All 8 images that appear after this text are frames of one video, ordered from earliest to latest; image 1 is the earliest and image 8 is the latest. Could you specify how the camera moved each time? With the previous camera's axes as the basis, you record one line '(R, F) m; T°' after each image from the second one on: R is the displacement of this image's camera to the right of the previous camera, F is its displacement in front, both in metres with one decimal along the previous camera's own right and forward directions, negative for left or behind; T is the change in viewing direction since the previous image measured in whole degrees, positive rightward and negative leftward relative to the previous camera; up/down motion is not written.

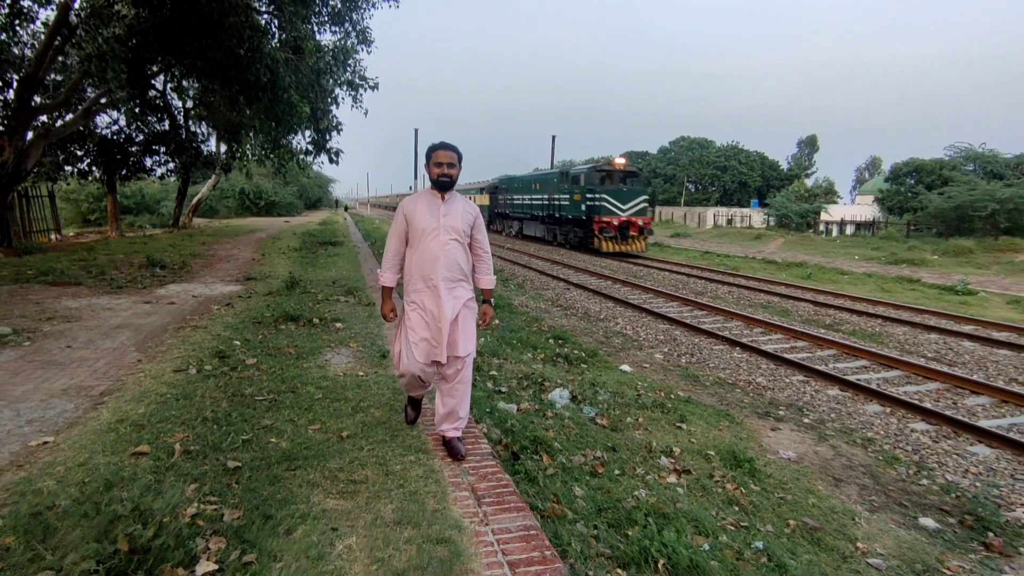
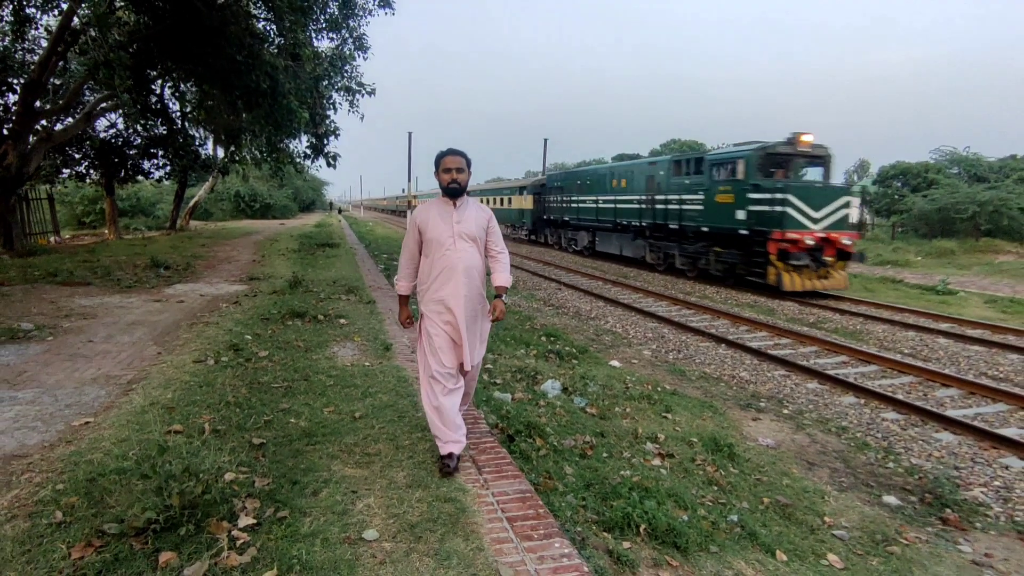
(0.0, -0.3) m; +1°
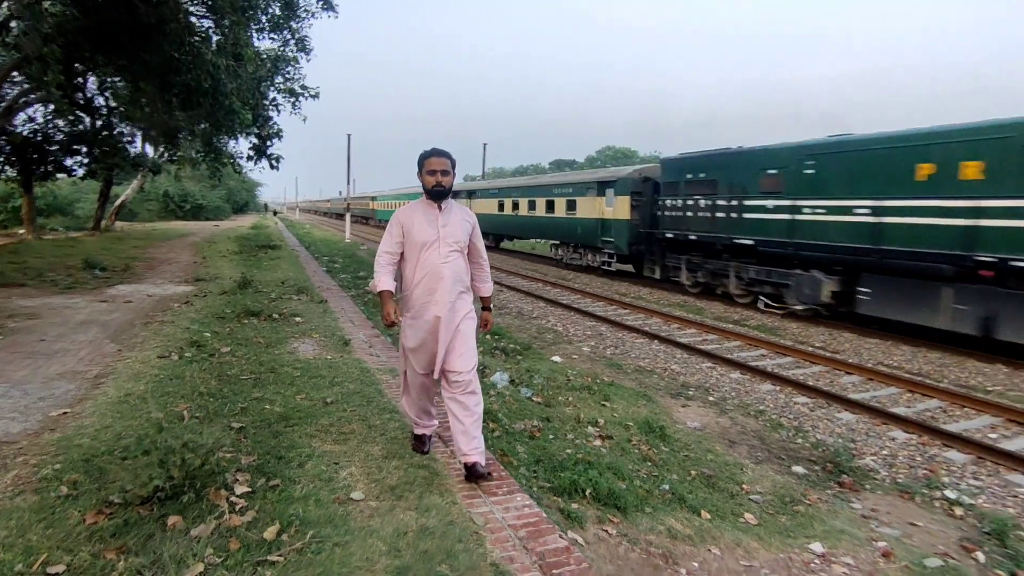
(-0.1, -0.4) m; +6°
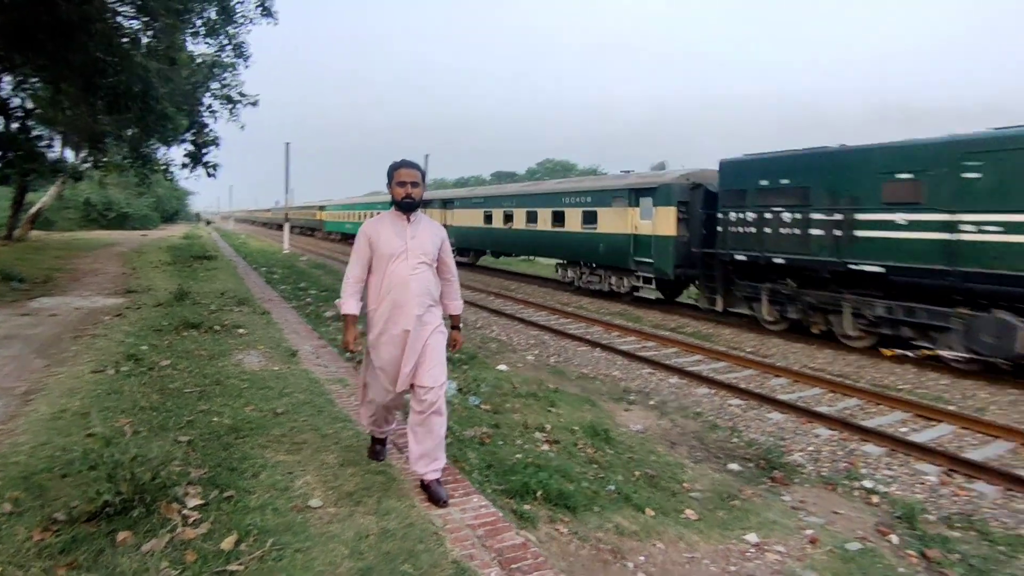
(-0.1, -0.1) m; +6°
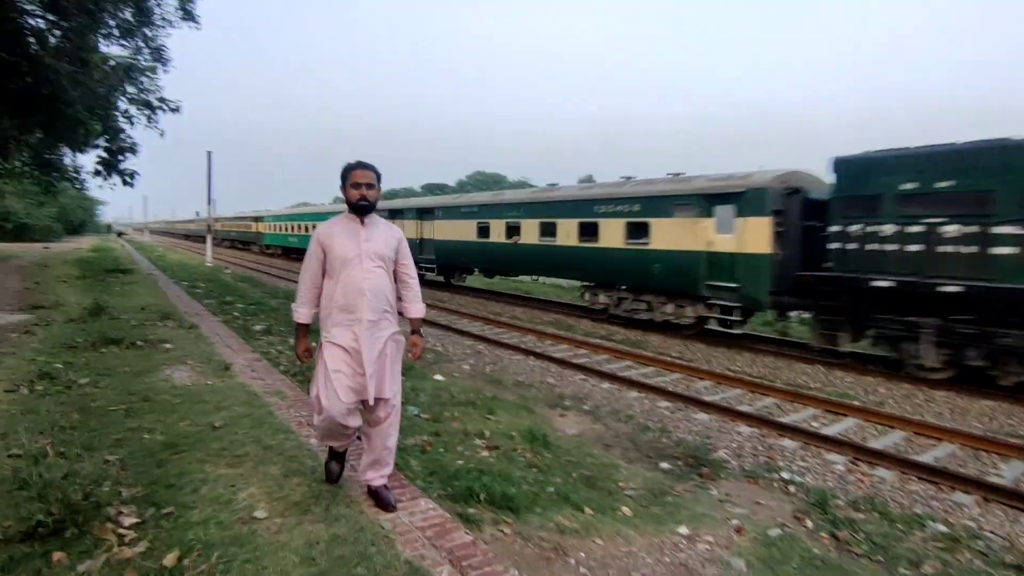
(-0.1, -0.1) m; +7°
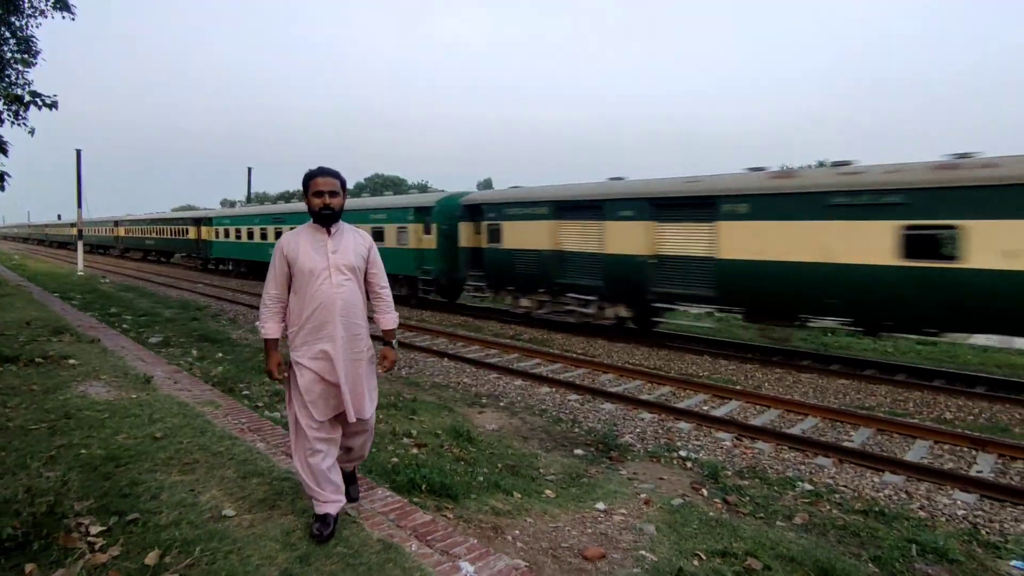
(-0.3, -0.4) m; +10°
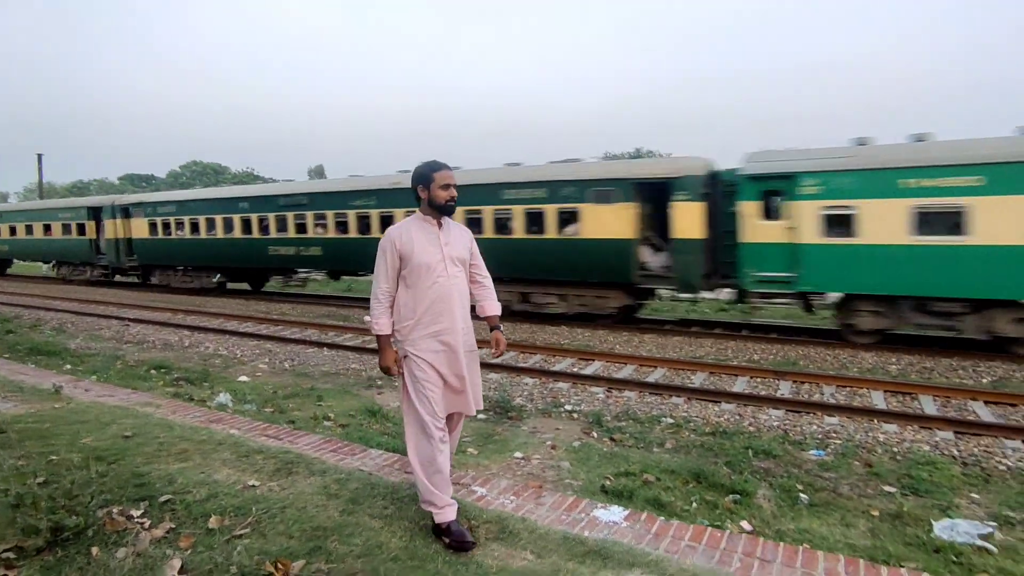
(-0.8, -0.6) m; +16°
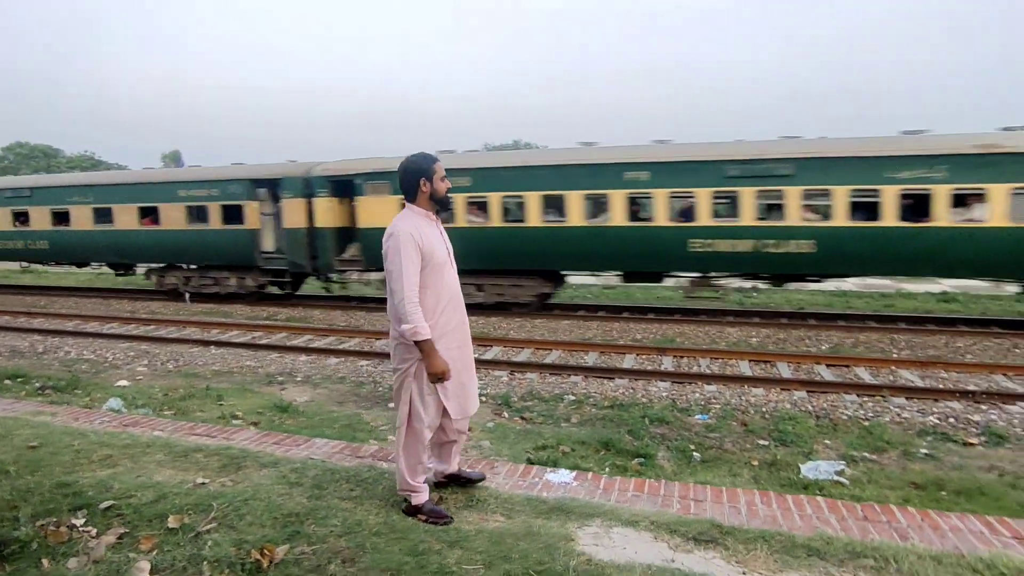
(-0.4, -0.2) m; +12°
